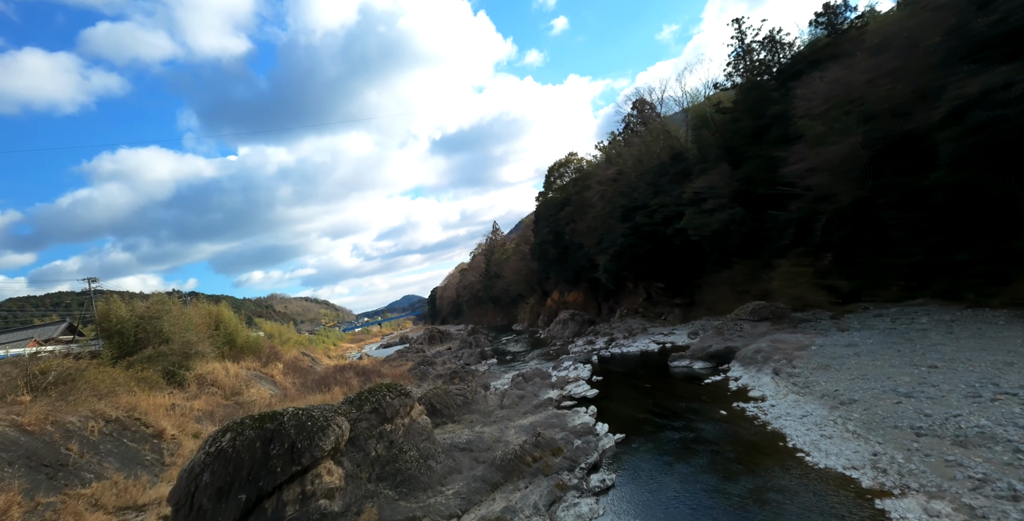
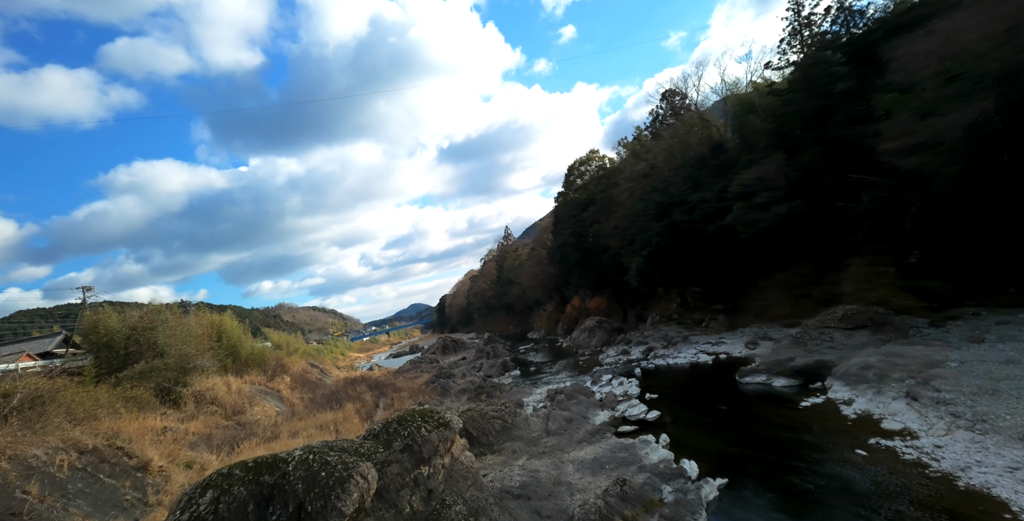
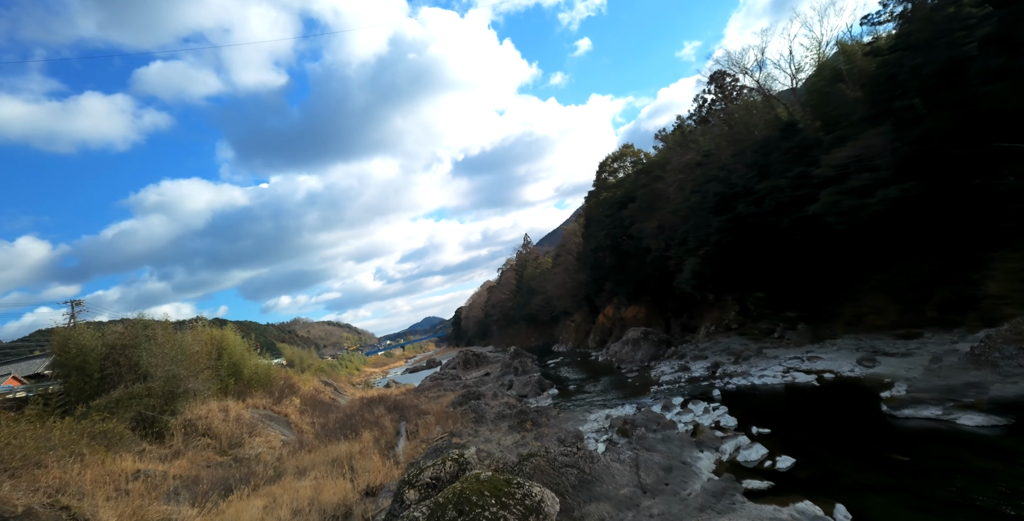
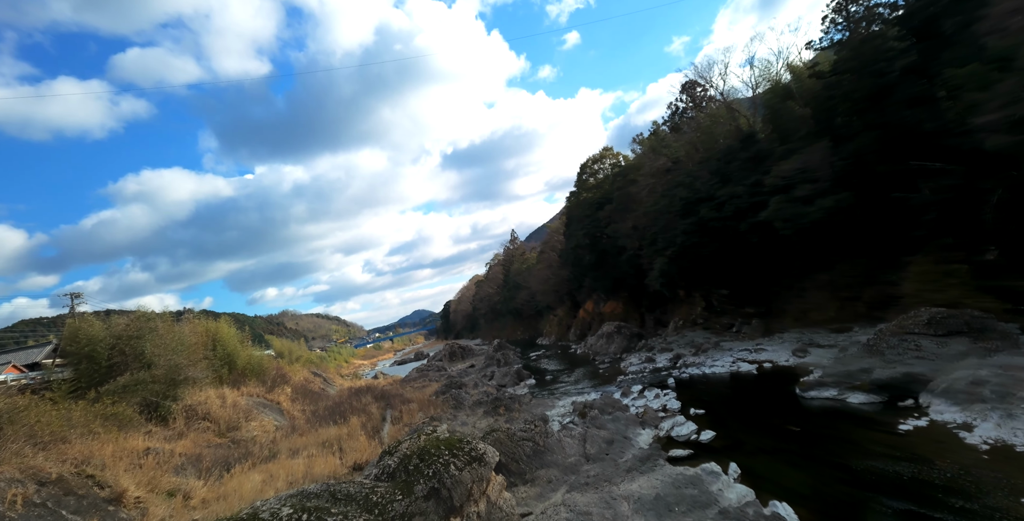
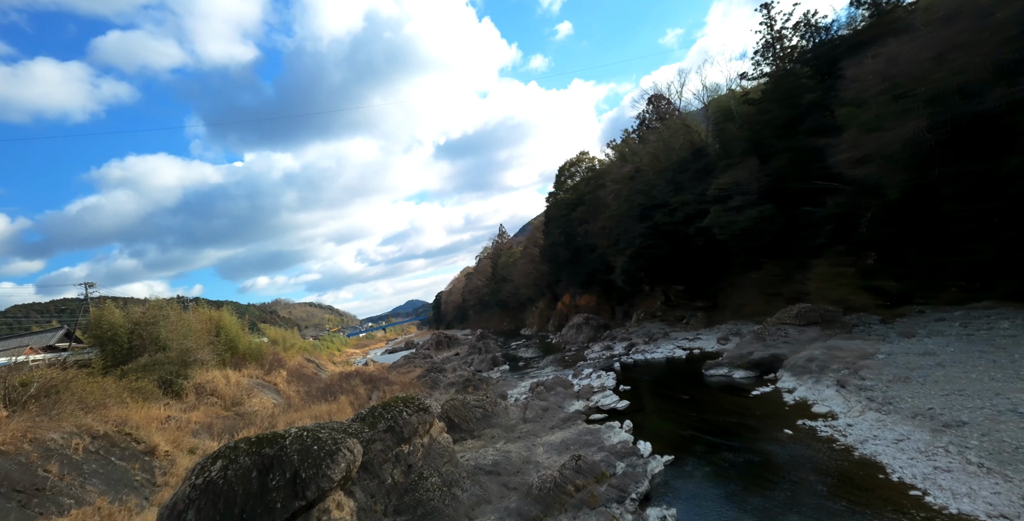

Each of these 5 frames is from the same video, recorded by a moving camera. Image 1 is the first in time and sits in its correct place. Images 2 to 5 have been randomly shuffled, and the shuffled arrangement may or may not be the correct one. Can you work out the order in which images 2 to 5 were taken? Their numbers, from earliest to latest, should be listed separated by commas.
5, 2, 4, 3
